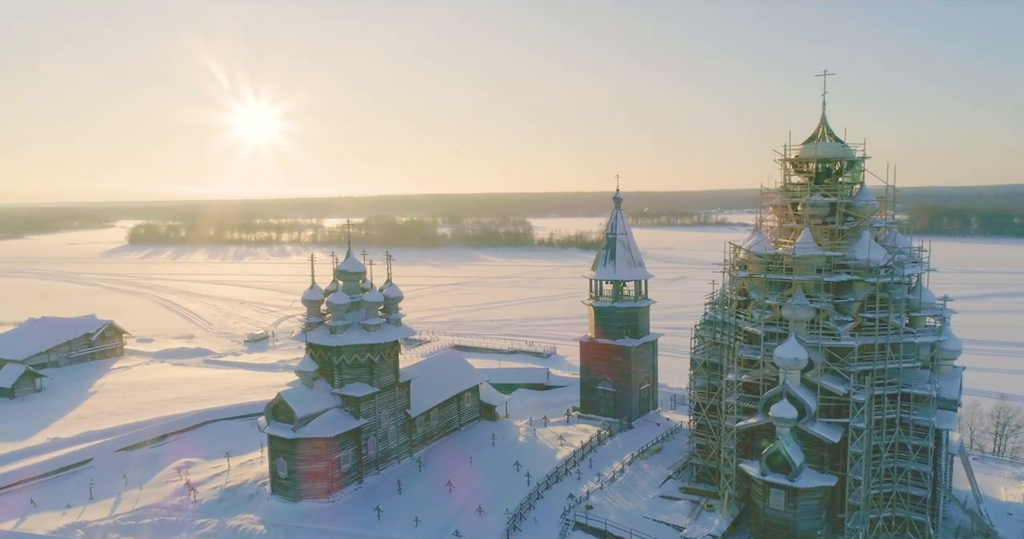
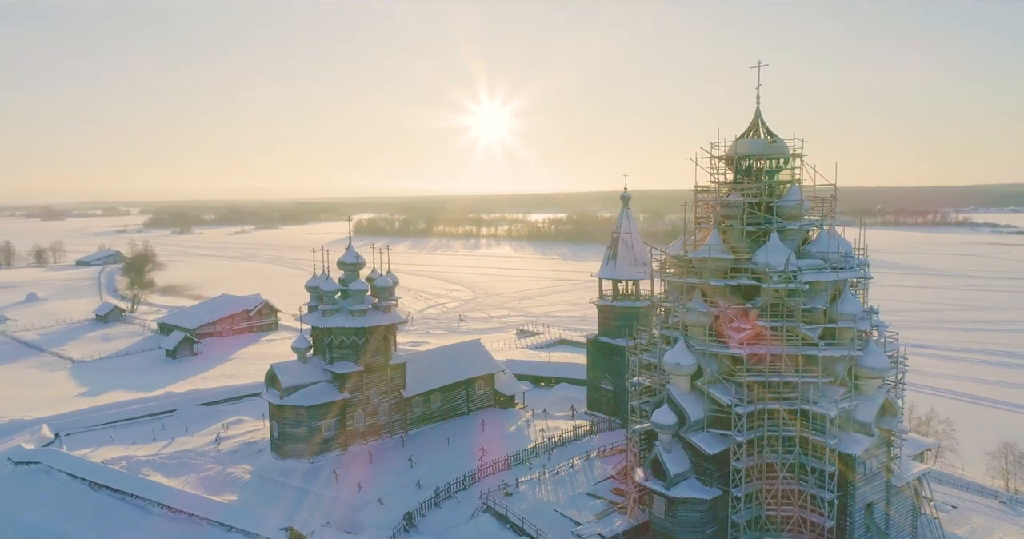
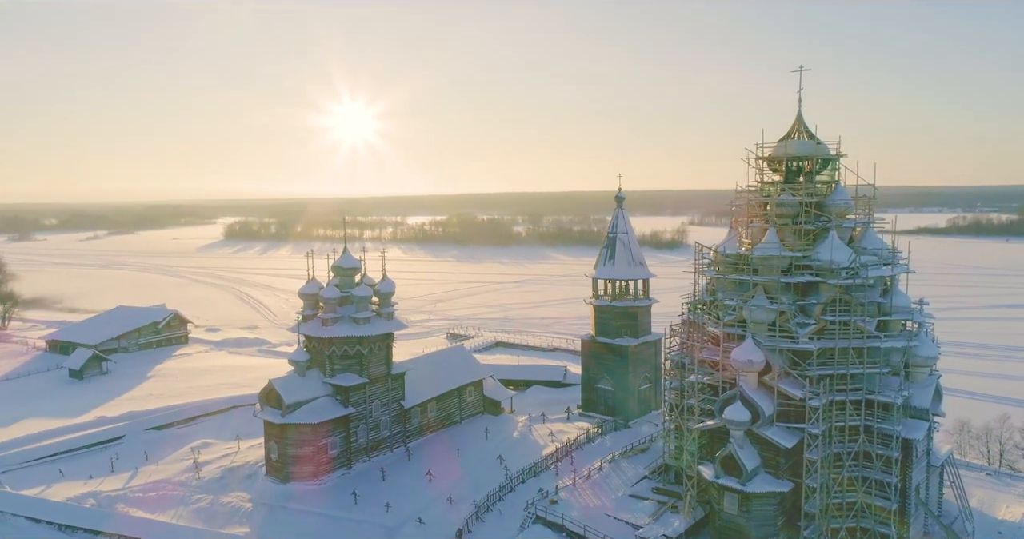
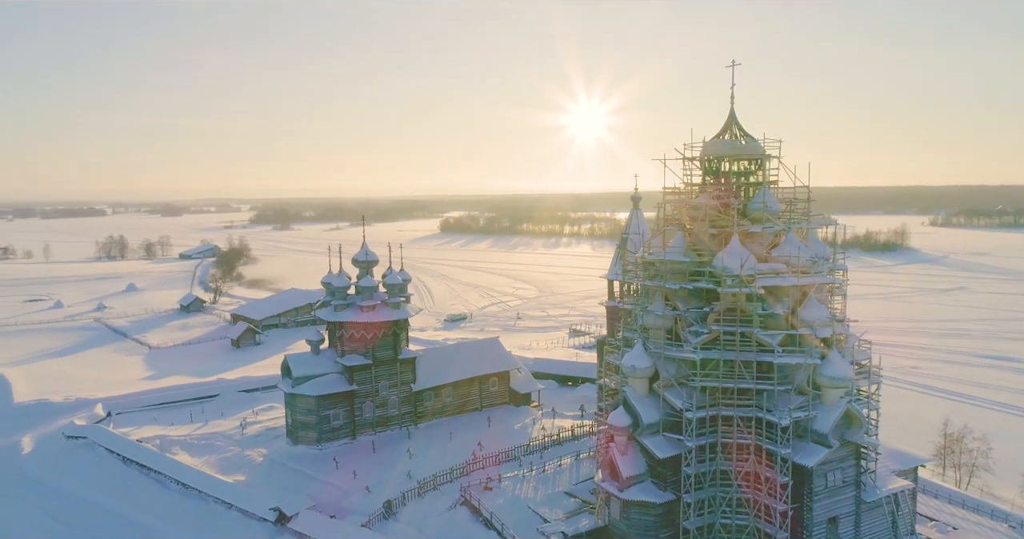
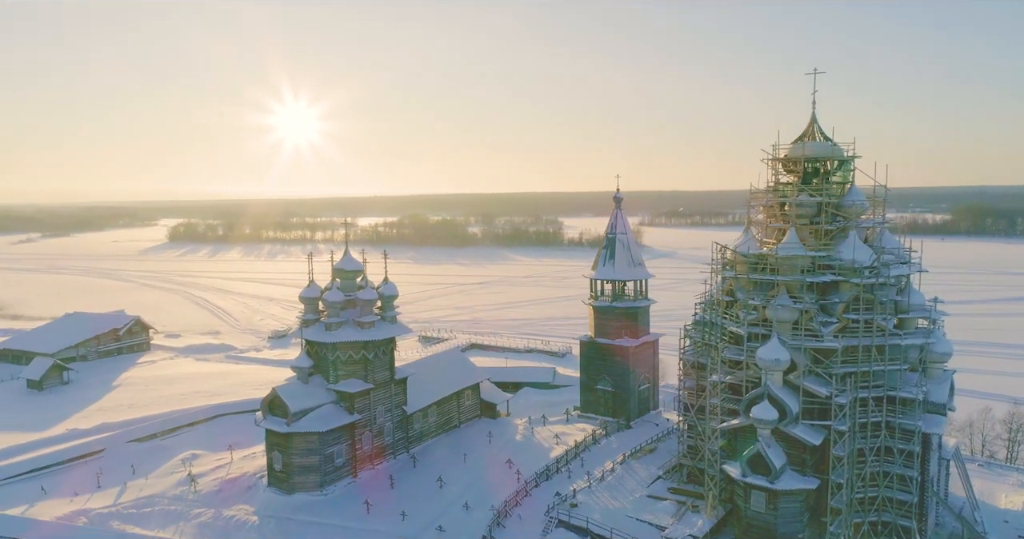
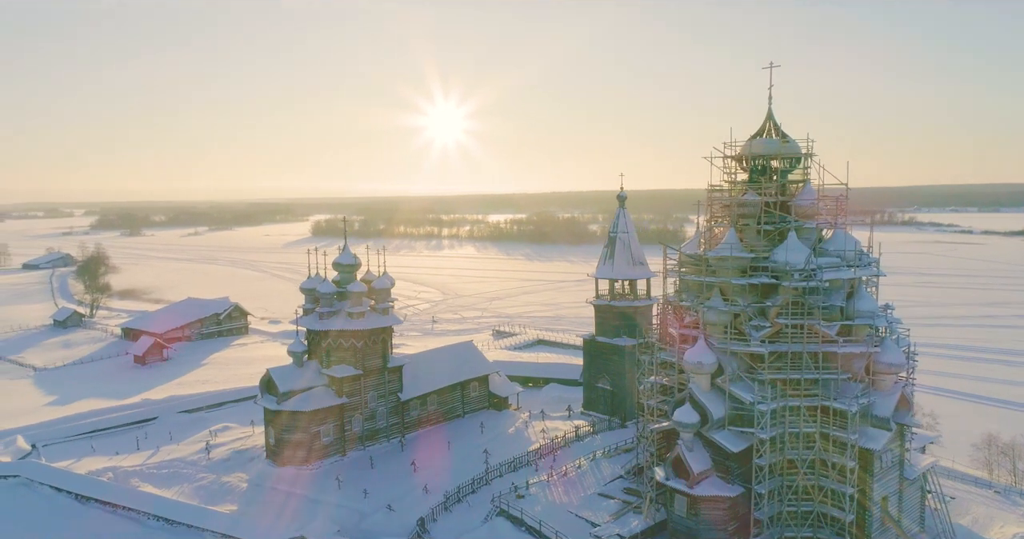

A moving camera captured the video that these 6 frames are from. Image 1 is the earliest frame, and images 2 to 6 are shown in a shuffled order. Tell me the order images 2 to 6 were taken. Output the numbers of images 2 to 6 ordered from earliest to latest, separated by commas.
5, 3, 6, 2, 4
